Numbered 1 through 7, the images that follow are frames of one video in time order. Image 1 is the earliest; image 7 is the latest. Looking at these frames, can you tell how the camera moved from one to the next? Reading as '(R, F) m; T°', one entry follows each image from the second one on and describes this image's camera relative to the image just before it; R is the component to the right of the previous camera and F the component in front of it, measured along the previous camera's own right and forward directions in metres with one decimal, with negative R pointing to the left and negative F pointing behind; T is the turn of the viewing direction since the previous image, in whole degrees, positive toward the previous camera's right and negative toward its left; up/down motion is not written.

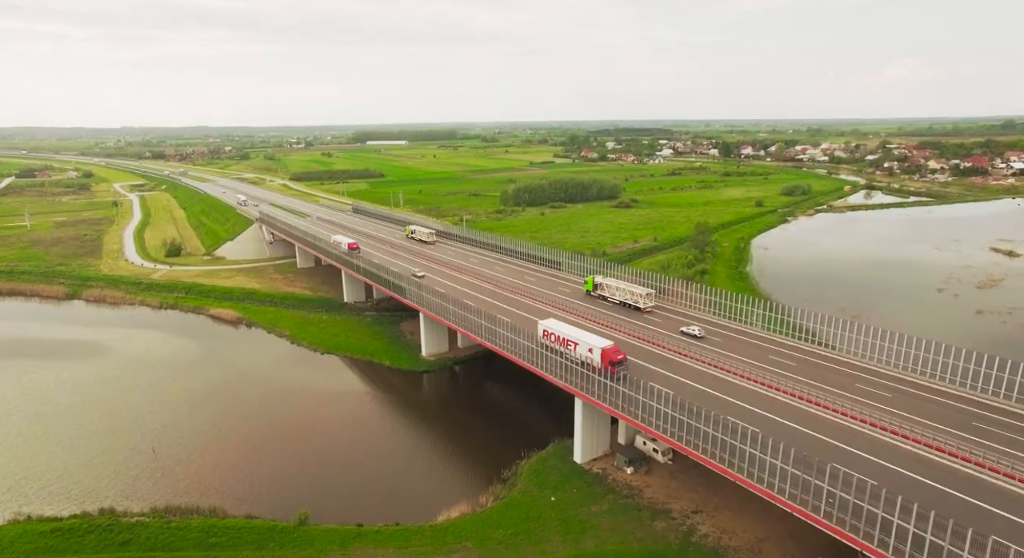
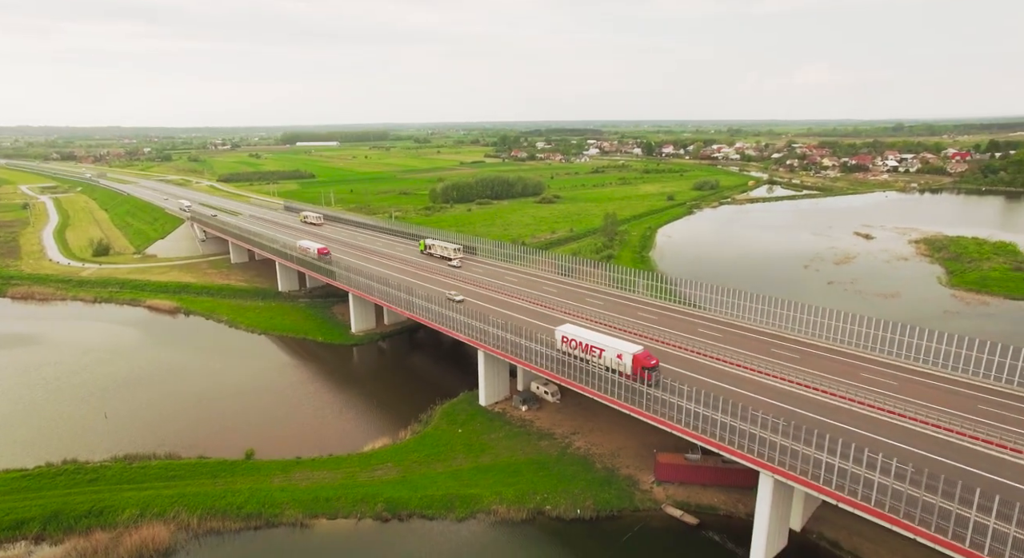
(+1.3, -5.4) m; +6°
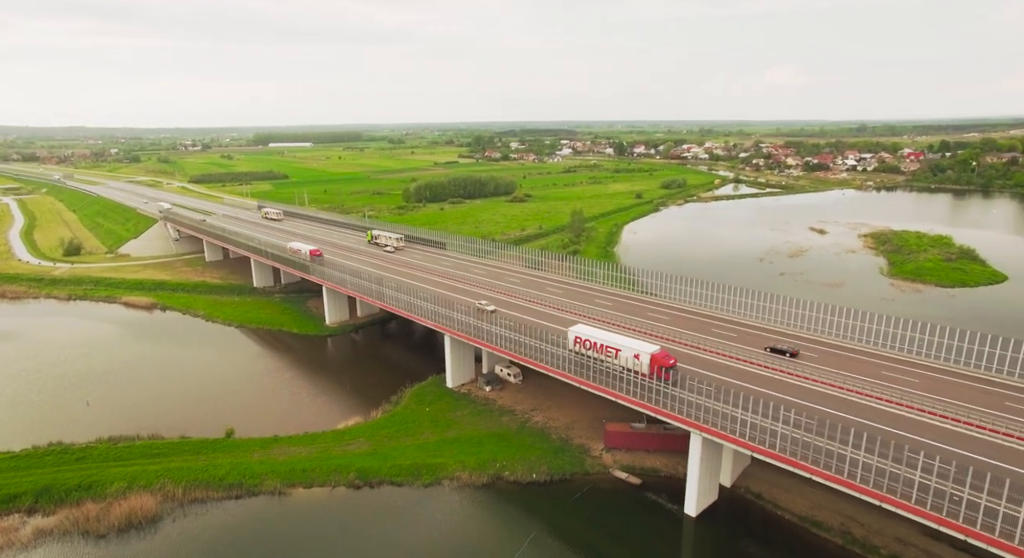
(+0.7, -2.3) m; +2°
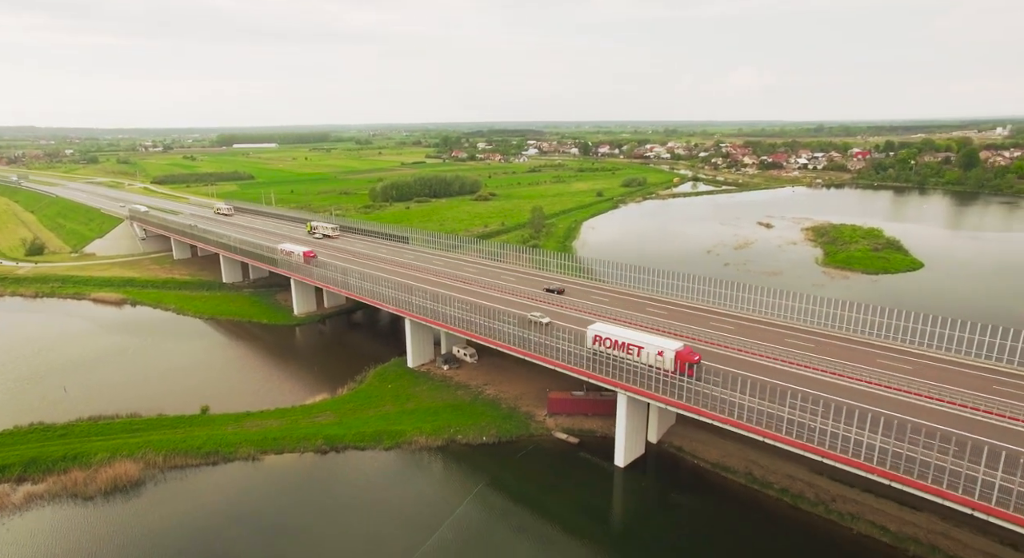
(+1.0, -3.1) m; +3°
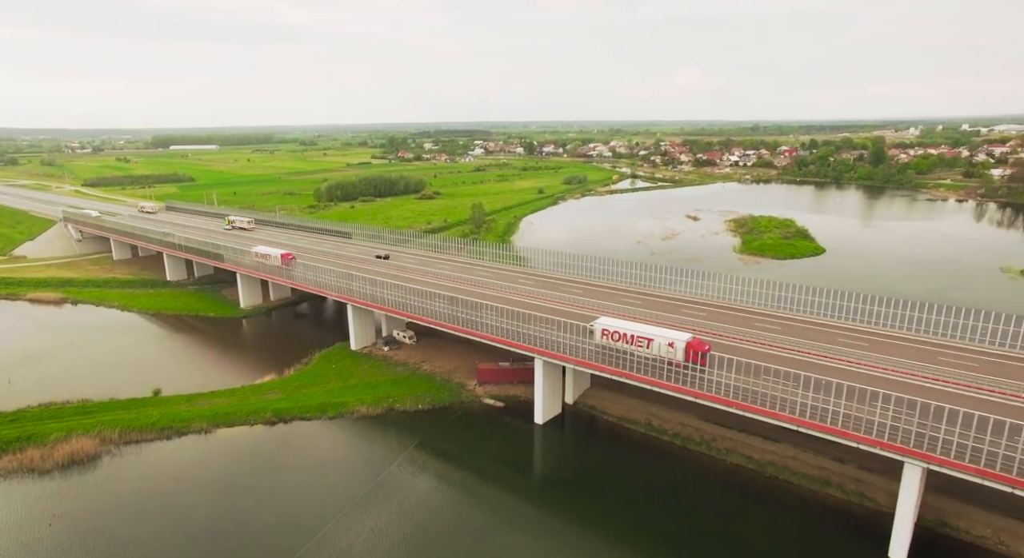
(+1.2, -3.4) m; +5°
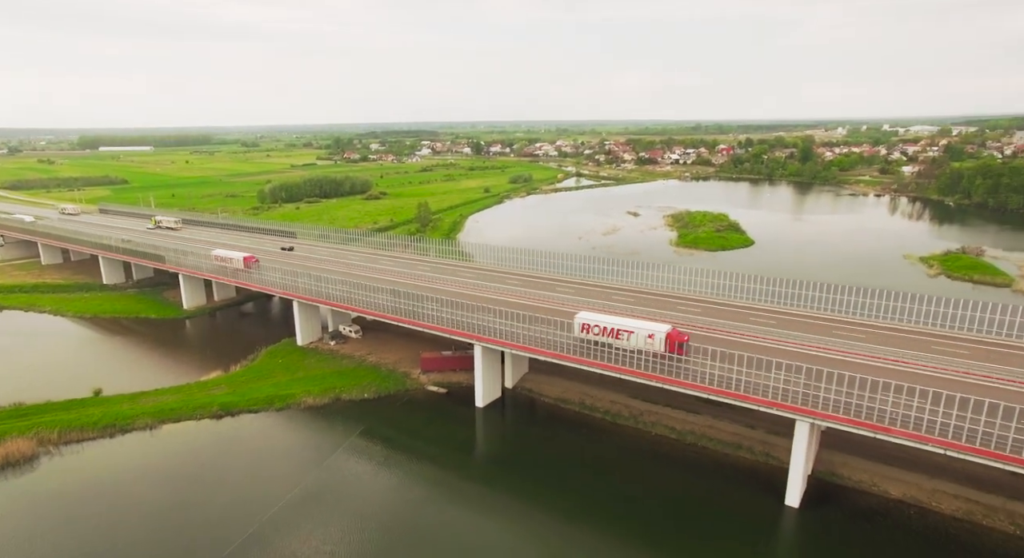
(+0.6, -1.8) m; +5°
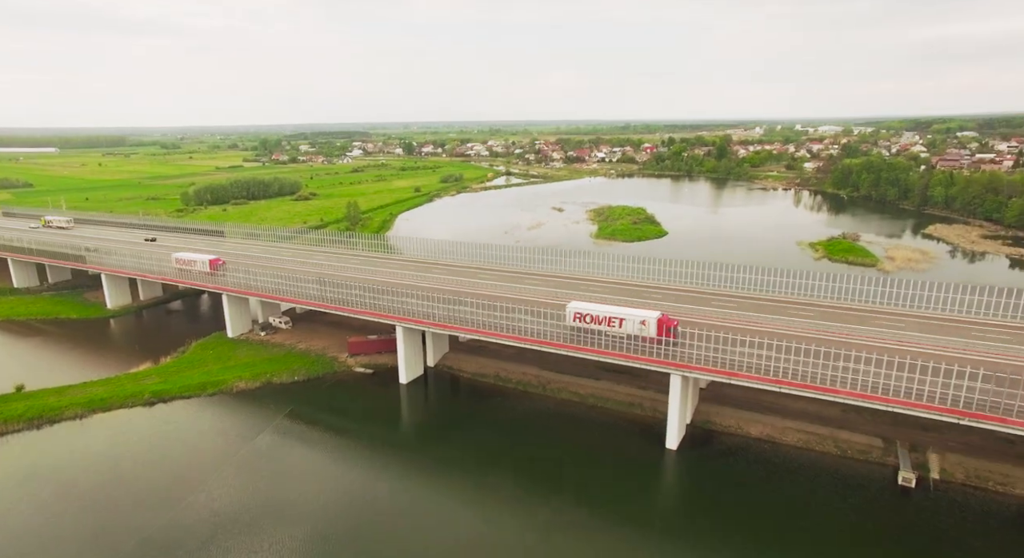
(+1.1, -3.1) m; +6°
